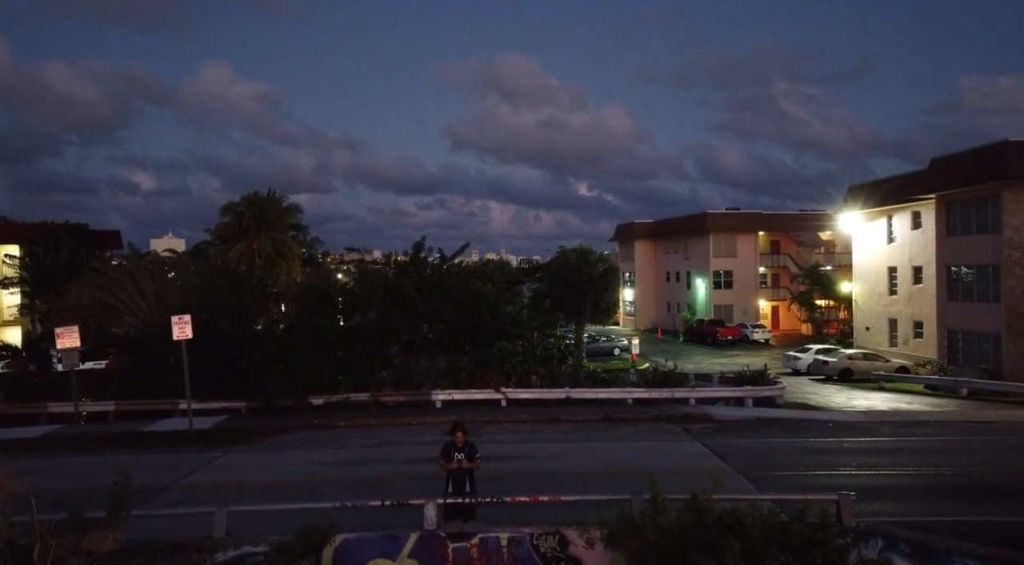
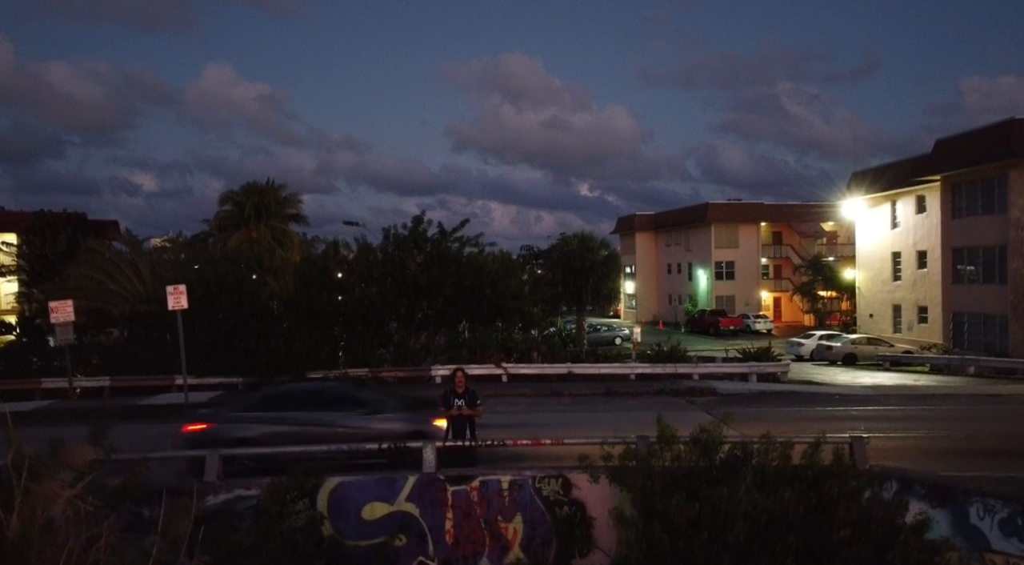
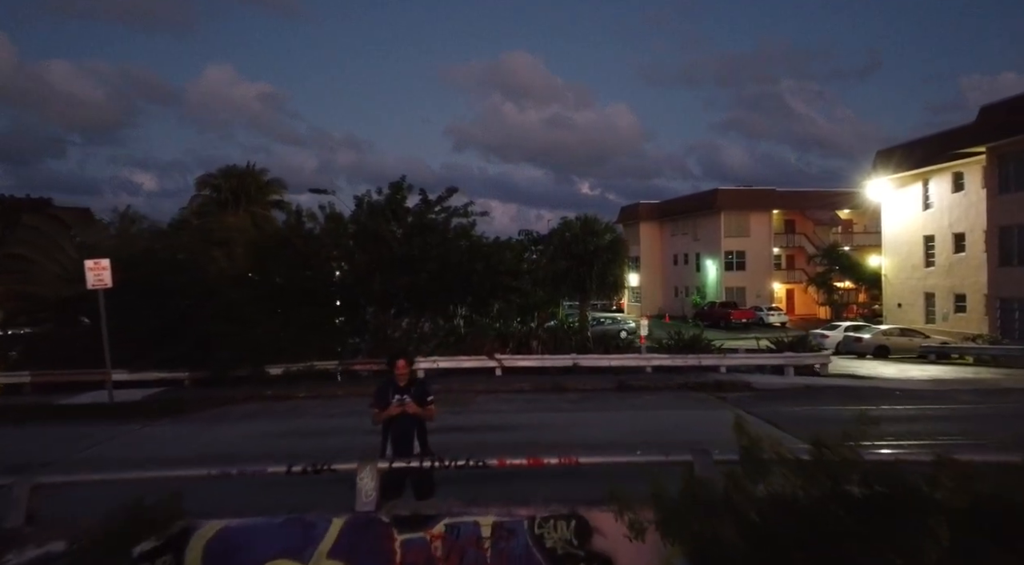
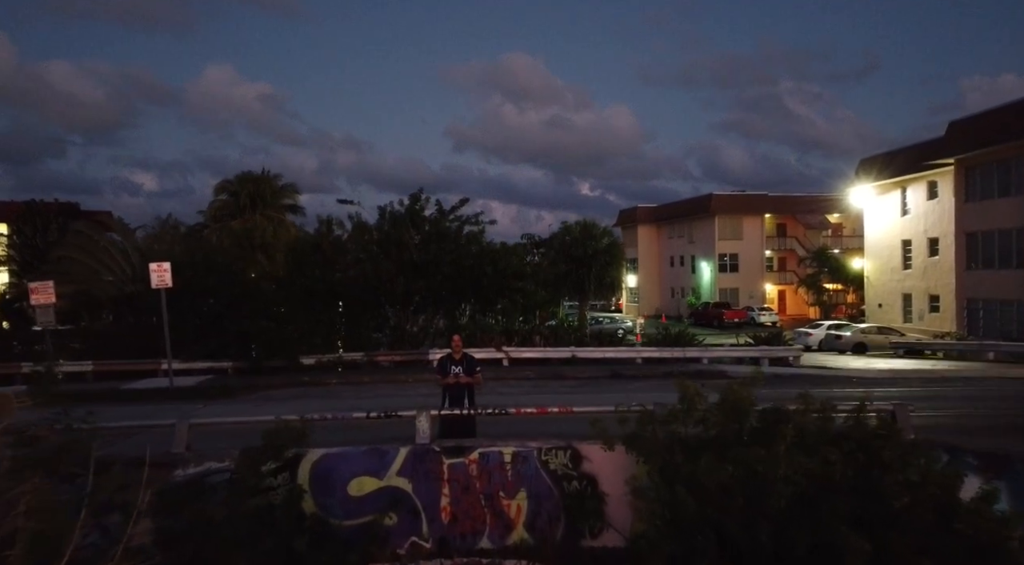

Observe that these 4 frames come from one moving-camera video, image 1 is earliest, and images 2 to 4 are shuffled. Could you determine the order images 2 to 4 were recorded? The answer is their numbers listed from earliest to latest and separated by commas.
2, 4, 3
